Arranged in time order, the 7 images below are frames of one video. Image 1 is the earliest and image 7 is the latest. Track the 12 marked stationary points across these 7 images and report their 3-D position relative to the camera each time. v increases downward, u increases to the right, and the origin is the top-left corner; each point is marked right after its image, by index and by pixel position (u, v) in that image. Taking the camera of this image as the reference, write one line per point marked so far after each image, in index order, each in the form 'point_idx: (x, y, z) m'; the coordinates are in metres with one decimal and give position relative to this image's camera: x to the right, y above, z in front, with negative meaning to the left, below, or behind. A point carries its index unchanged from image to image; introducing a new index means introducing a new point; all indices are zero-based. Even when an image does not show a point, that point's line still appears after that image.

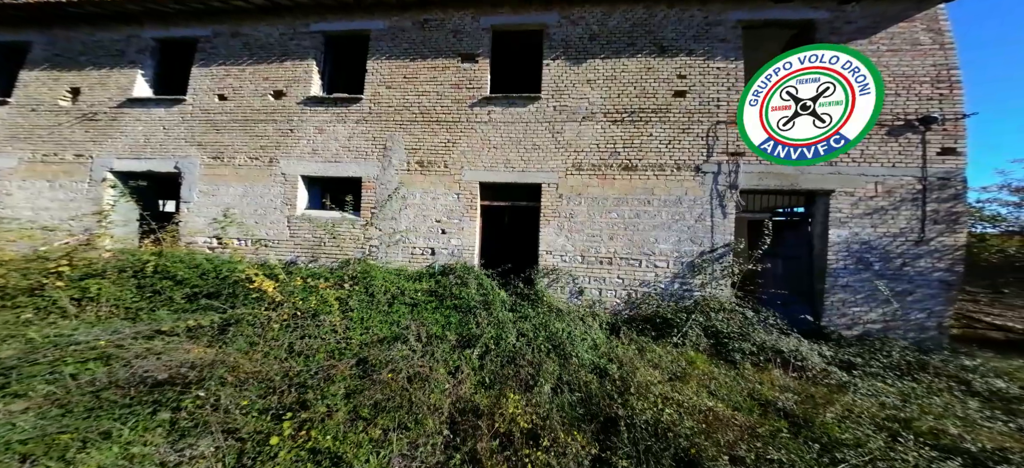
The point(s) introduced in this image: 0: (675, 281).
0: (+3.0, -0.8, +5.5) m
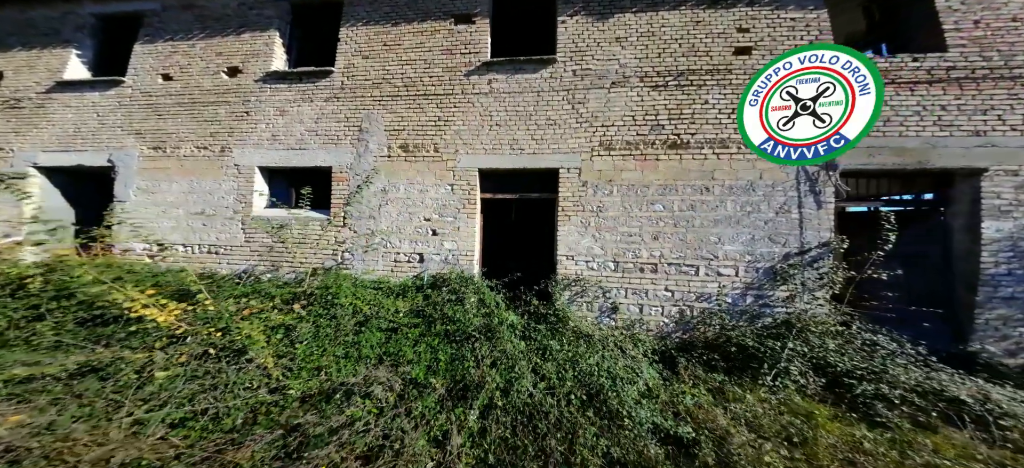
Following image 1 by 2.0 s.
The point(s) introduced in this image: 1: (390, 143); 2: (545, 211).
0: (+3.2, -0.8, +4.2) m
1: (-2.0, +1.4, +5.6) m
2: (+0.5, +0.4, +5.0) m
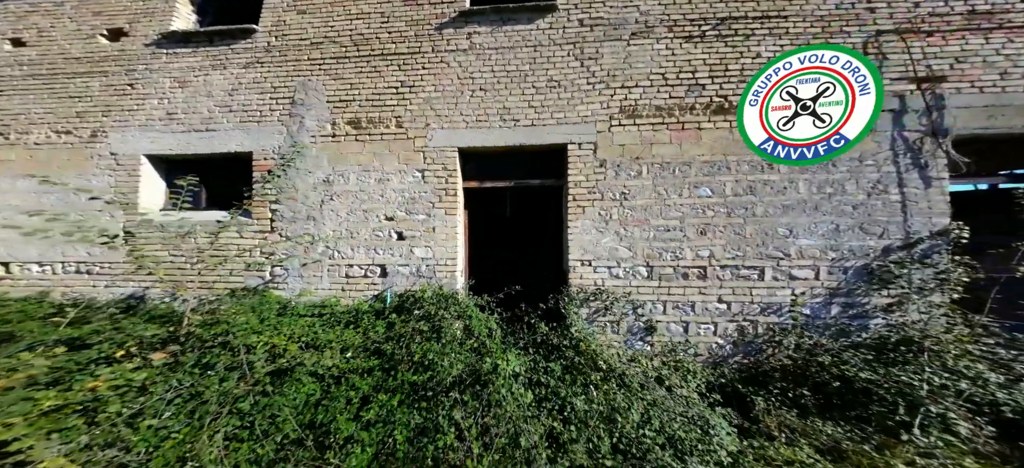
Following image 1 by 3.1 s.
0: (+3.2, -0.7, +3.2) m
1: (-2.2, +1.4, +4.1) m
2: (+0.4, +0.4, +3.8) m
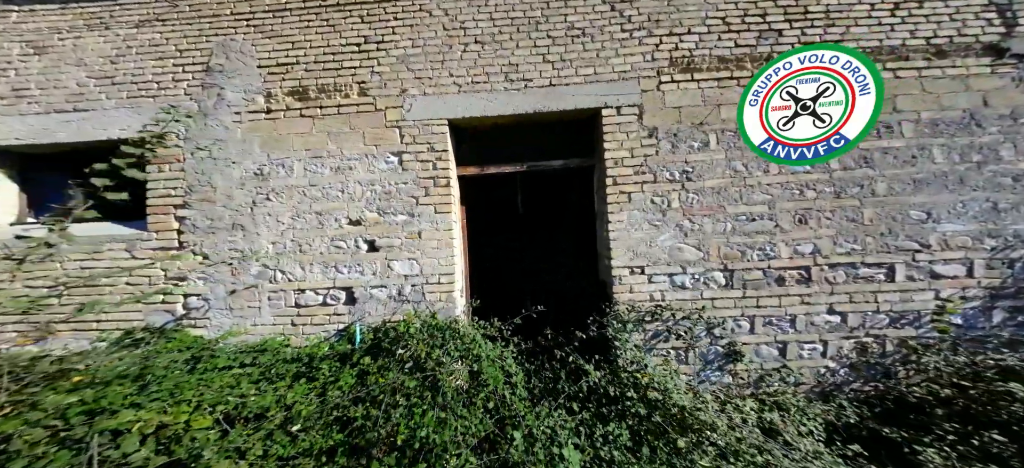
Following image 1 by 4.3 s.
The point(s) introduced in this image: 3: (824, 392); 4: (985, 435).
0: (+3.4, -0.5, +2.4) m
1: (-2.1, +1.3, +3.0) m
2: (+0.5, +0.4, +2.9) m
3: (+2.3, -1.2, +2.6) m
4: (+2.8, -1.2, +2.0) m
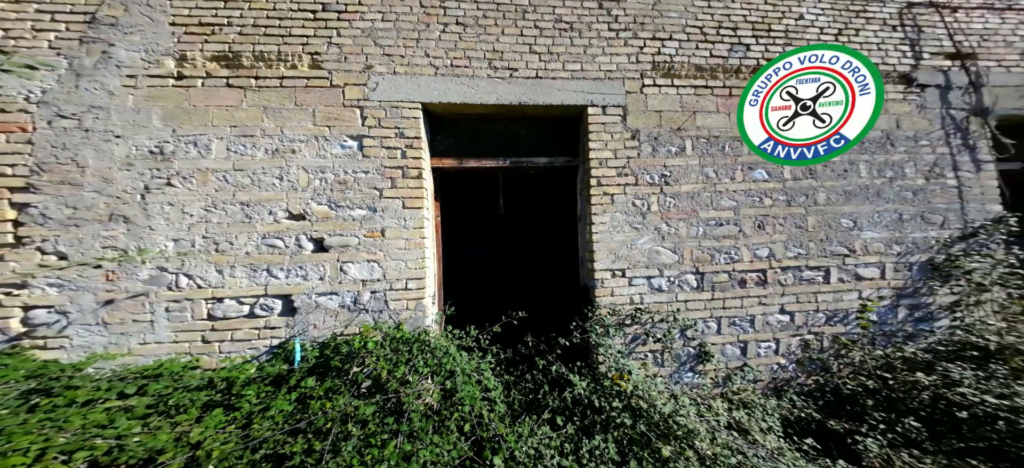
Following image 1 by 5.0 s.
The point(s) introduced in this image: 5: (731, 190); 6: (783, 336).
0: (+3.2, -0.6, +2.8) m
1: (-2.3, +1.3, +2.4) m
2: (+0.3, +0.4, +2.7) m
3: (+2.1, -1.2, +2.8) m
4: (+2.7, -1.3, +2.4) m
5: (+1.7, +0.3, +2.7) m
6: (+2.2, -0.8, +2.8) m
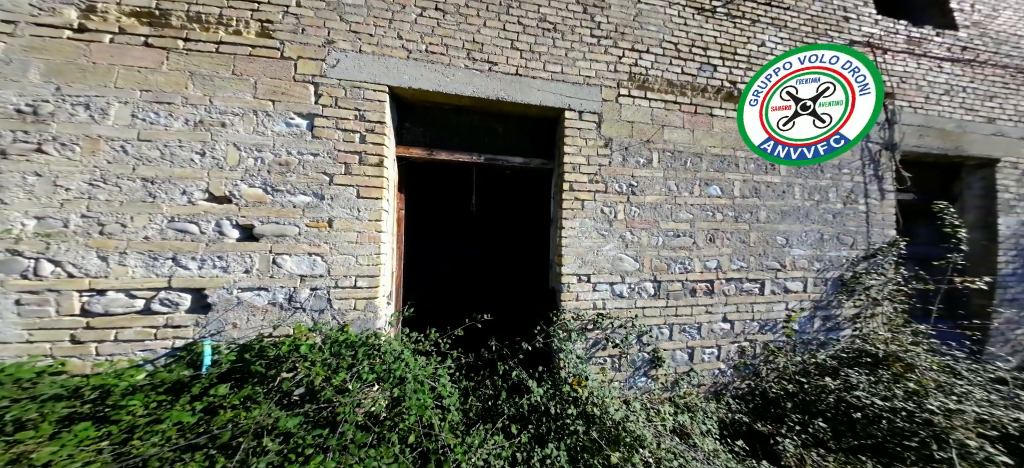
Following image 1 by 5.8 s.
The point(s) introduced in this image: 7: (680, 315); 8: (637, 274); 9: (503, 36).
0: (+2.8, -0.8, +3.2) m
1: (-2.4, +1.4, +1.9) m
2: (+0.1, +0.4, +2.7) m
3: (+1.8, -1.3, +3.0) m
4: (+2.4, -1.4, +2.7) m
5: (+1.4, +0.2, +2.8) m
6: (+1.8, -0.9, +3.0) m
7: (+1.4, -0.7, +2.8) m
8: (+1.0, -0.3, +2.7) m
9: (-0.1, +1.3, +2.3) m
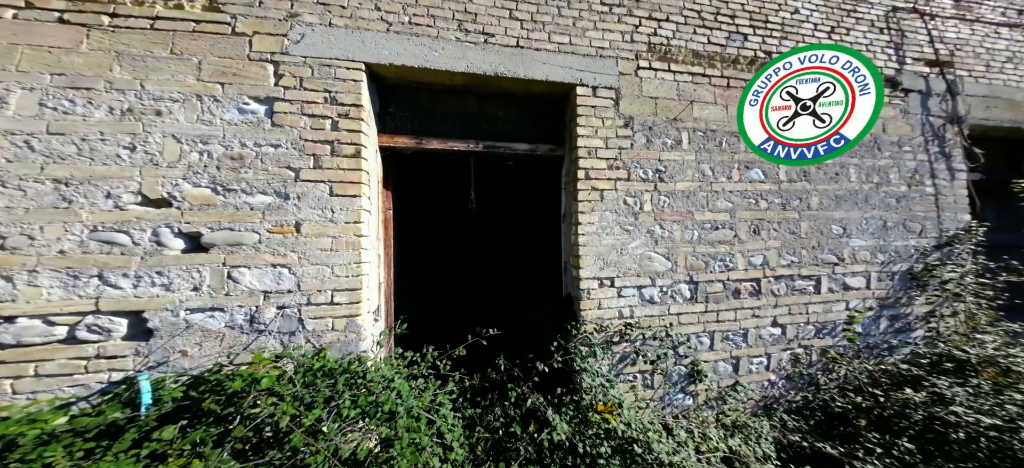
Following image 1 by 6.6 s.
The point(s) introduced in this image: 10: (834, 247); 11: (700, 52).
0: (+3.0, -0.7, +2.7) m
1: (-2.4, +1.3, +1.7) m
2: (+0.1, +0.4, +2.3) m
3: (+1.9, -1.3, +2.5) m
4: (+2.5, -1.3, +2.2) m
5: (+1.5, +0.3, +2.4) m
6: (+2.0, -0.9, +2.5) m
7: (+1.5, -0.6, +2.4) m
8: (+1.0, -0.3, +2.3) m
9: (-0.1, +1.3, +2.0) m
10: (+2.5, -0.1, +2.6) m
11: (+1.3, +1.3, +2.4) m
